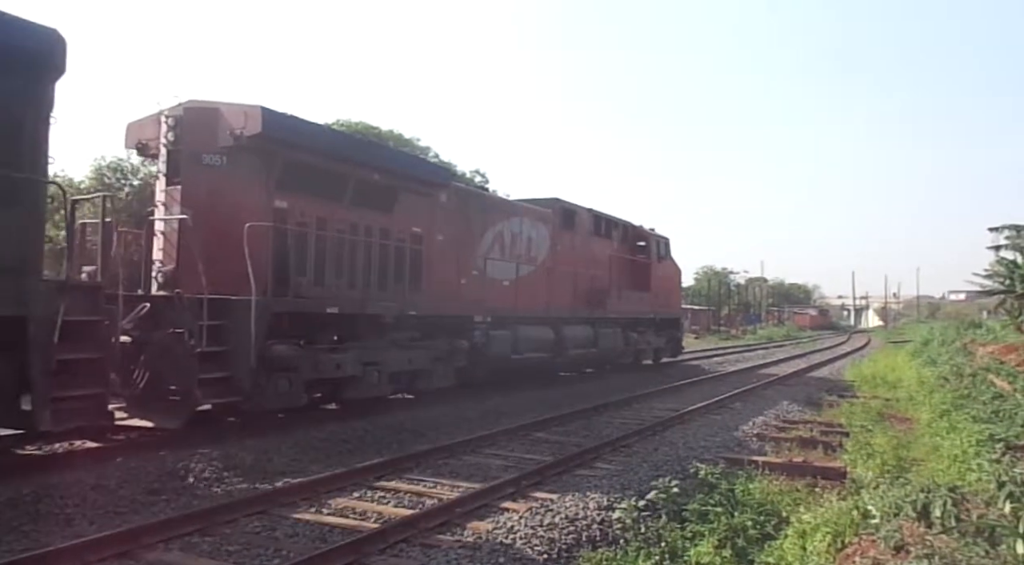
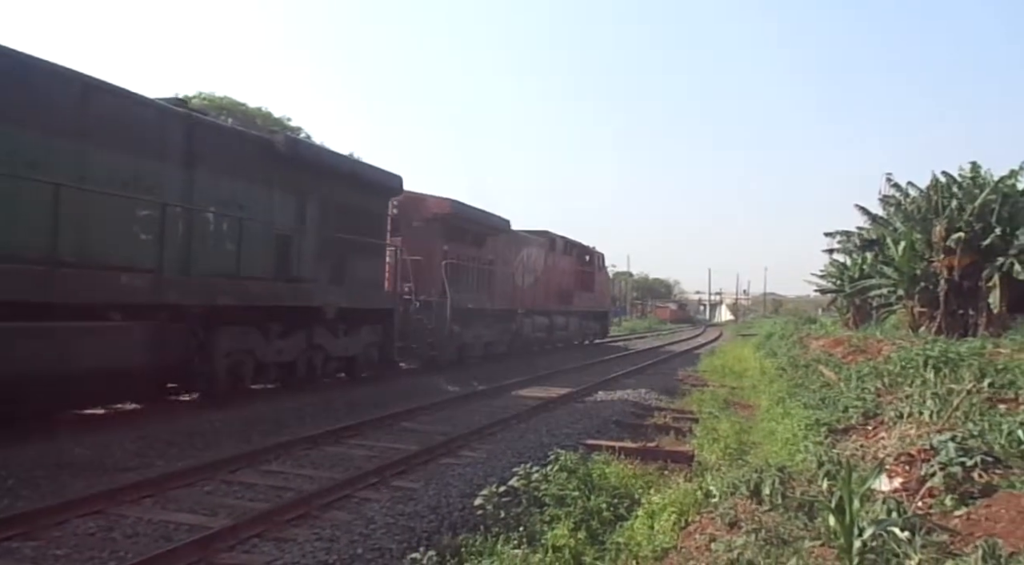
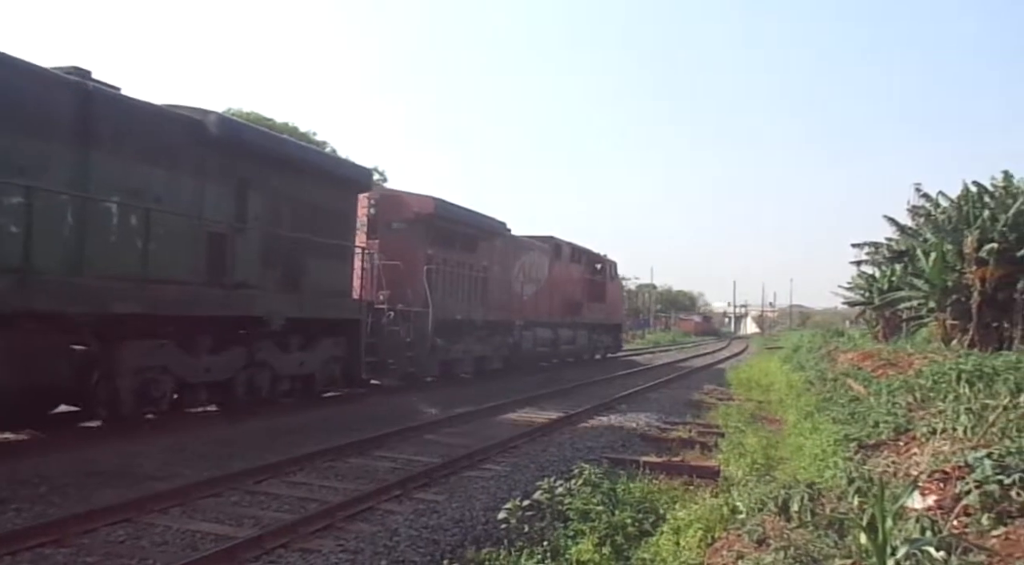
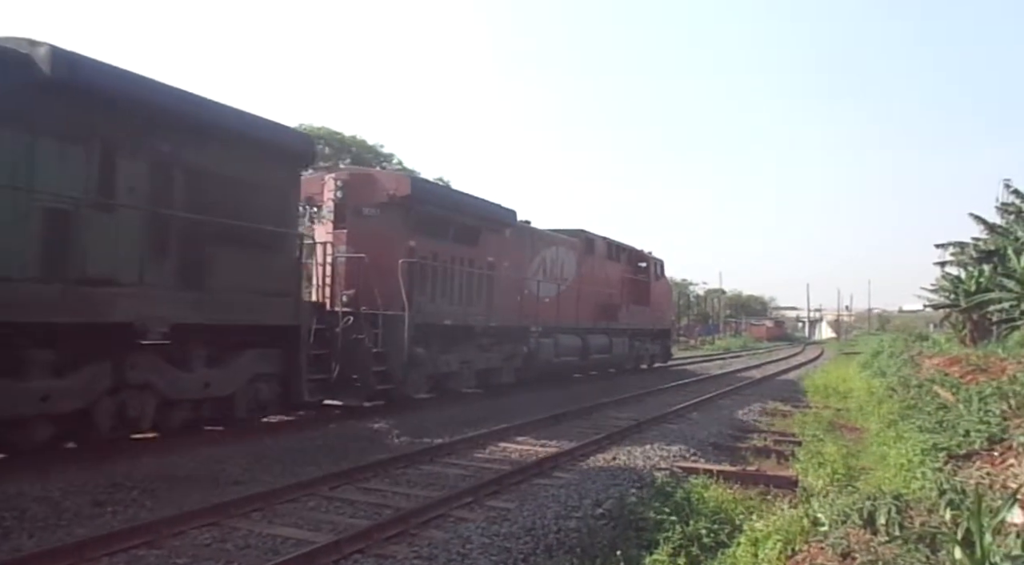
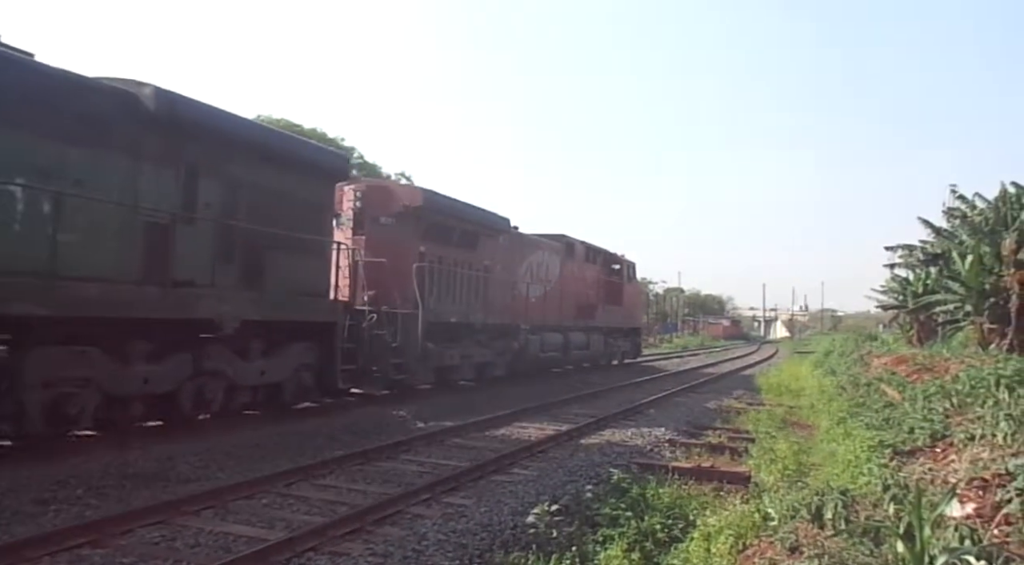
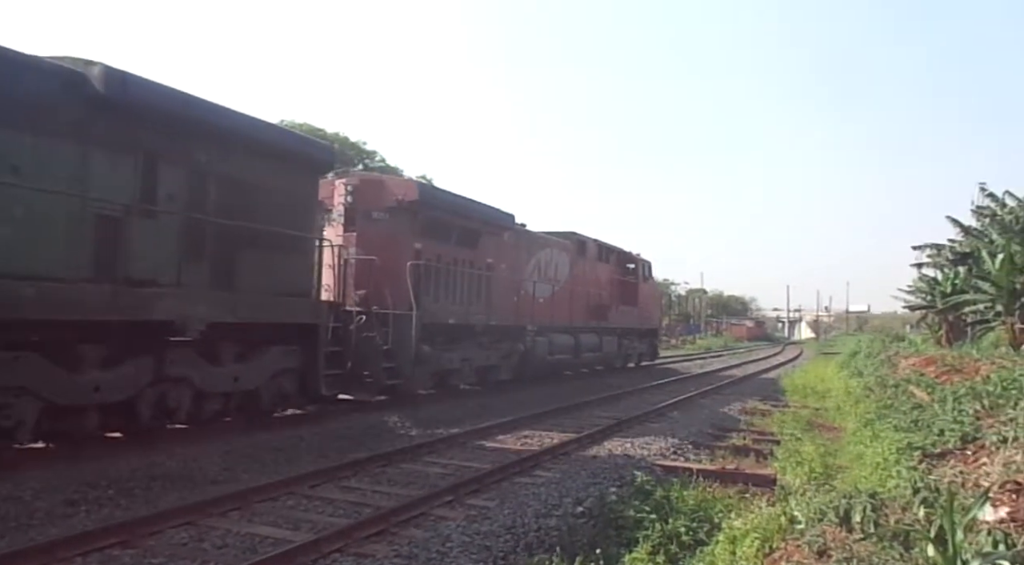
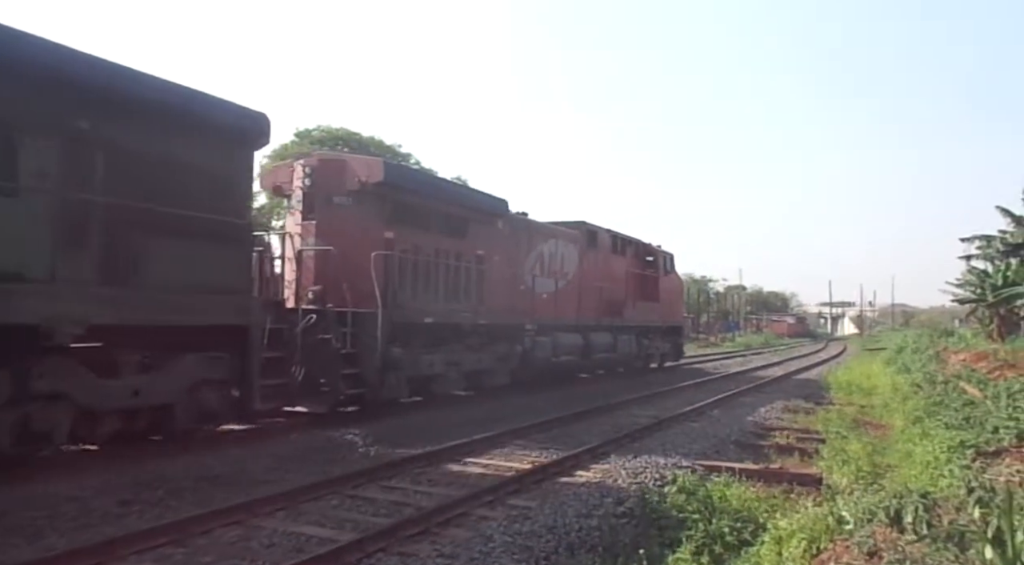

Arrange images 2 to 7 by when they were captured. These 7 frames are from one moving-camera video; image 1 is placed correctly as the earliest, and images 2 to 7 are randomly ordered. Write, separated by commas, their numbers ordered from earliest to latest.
7, 4, 6, 5, 3, 2
